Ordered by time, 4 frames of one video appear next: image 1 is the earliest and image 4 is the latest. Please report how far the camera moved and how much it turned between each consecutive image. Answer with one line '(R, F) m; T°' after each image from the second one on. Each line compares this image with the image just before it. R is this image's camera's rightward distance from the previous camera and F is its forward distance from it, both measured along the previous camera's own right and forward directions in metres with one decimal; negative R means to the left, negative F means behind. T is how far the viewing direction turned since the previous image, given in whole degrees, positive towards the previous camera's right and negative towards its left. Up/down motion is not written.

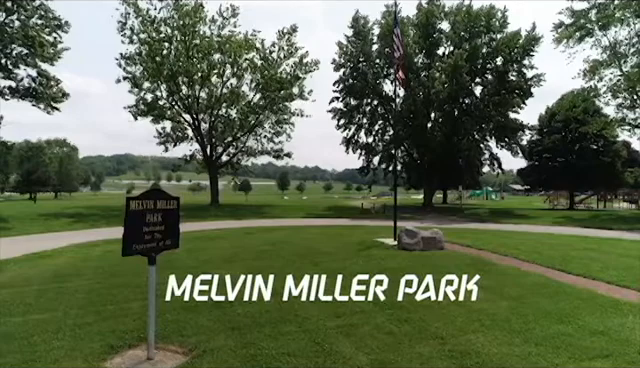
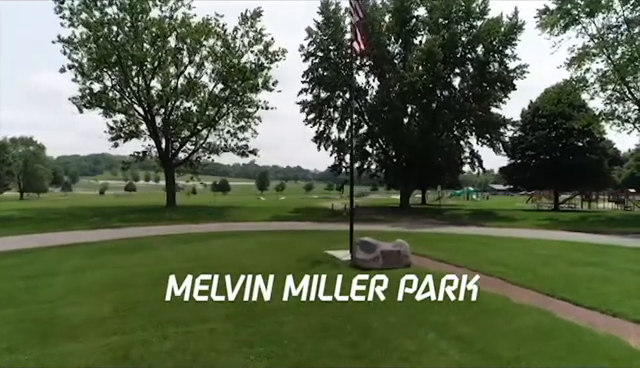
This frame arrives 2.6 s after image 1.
(+0.8, +2.4) m; +2°
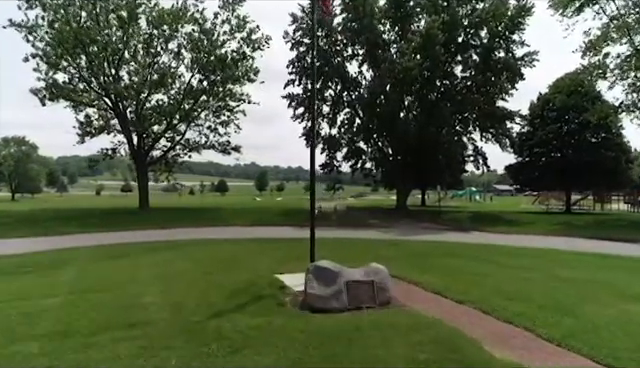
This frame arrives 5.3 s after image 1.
(+0.6, +2.5) m; 0°
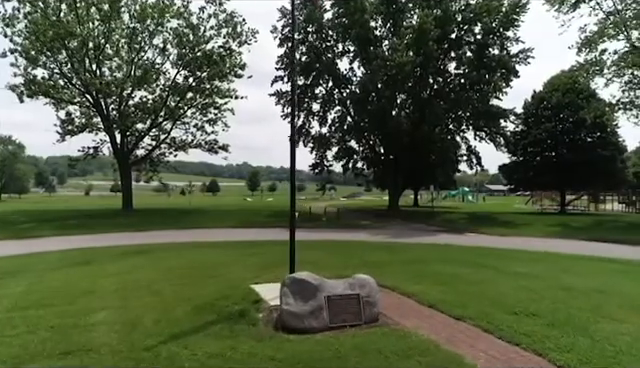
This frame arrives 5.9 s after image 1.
(+0.1, +0.7) m; +1°
